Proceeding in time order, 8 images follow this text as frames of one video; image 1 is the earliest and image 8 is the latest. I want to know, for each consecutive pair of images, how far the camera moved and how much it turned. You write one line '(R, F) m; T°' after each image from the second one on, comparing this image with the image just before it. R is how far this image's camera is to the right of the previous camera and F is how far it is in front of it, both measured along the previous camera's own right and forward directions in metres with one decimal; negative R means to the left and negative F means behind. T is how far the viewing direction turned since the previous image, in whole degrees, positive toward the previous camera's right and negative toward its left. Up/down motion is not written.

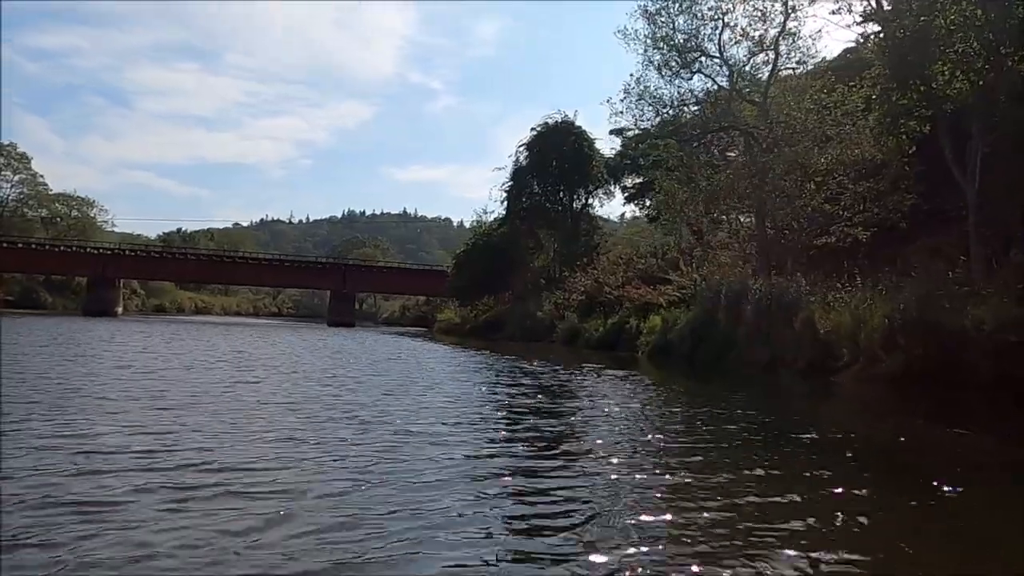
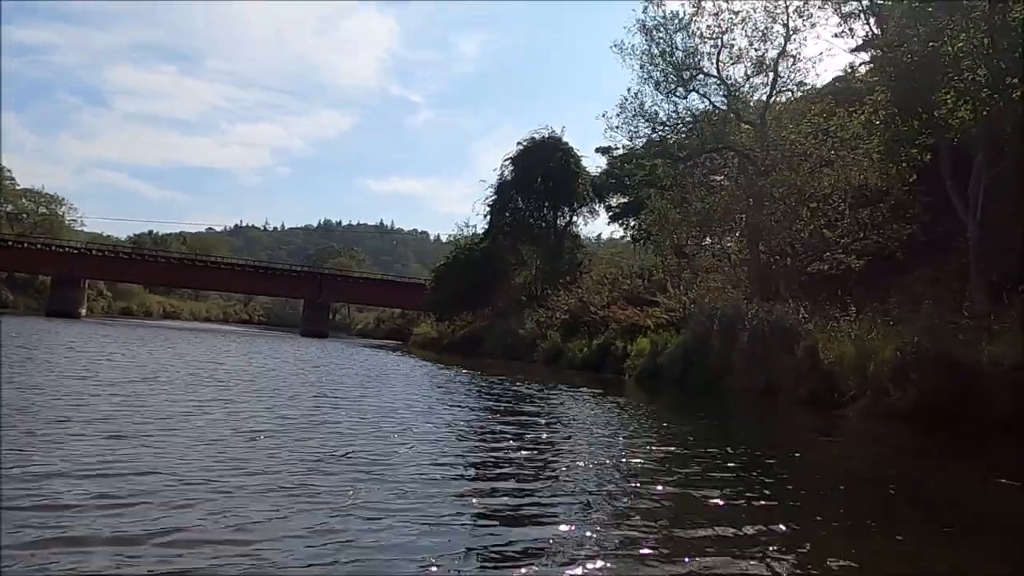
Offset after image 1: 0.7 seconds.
(-0.4, +1.0) m; +2°
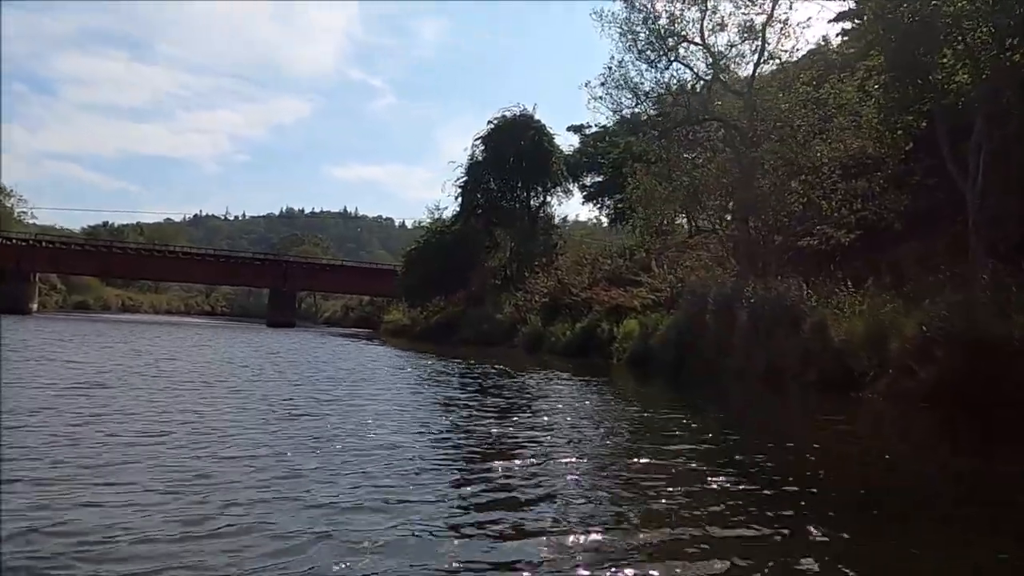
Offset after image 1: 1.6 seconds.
(-0.5, +1.4) m; +3°
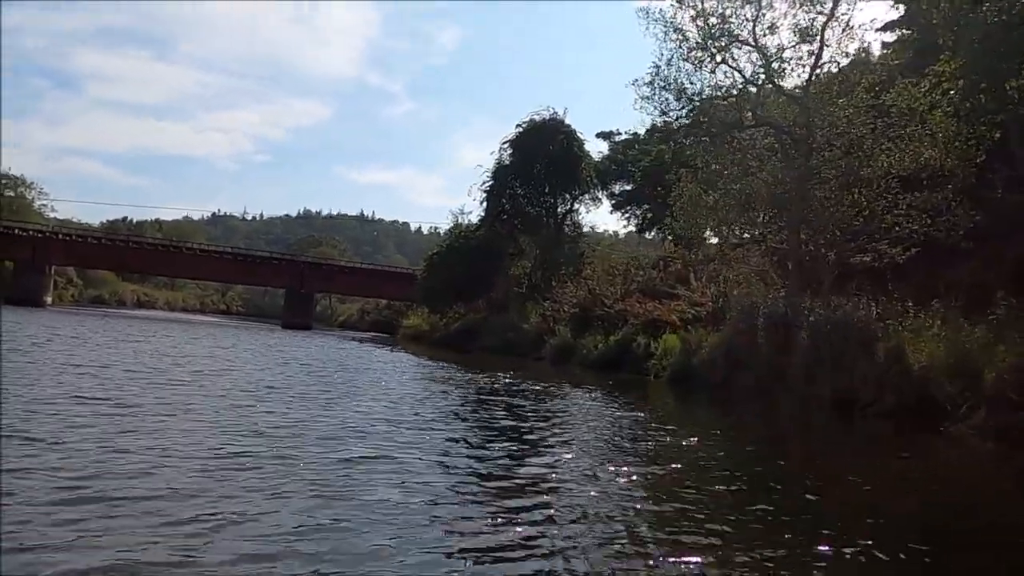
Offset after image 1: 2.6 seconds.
(-0.6, +1.5) m; -1°
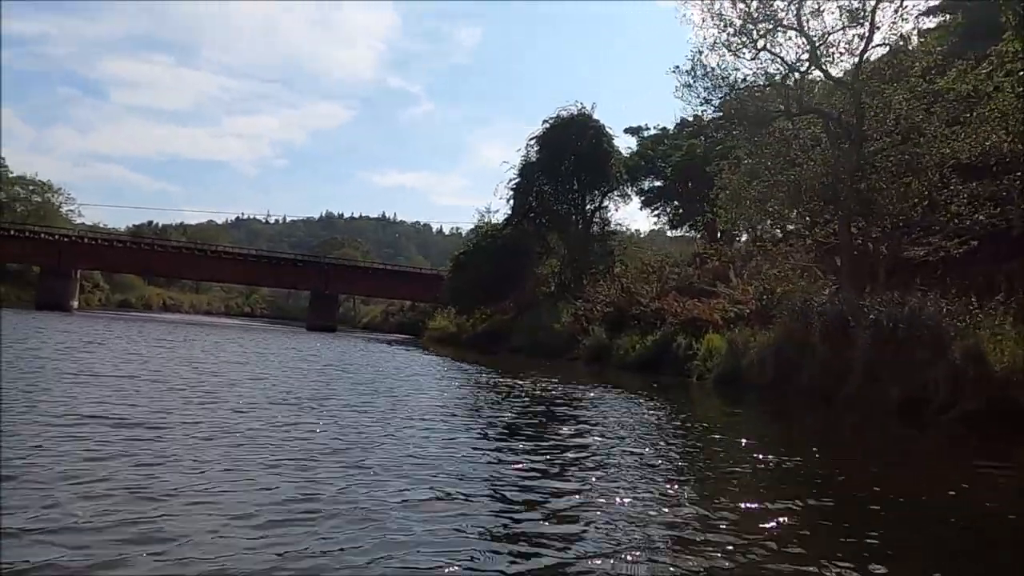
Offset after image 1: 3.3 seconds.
(-0.4, +1.0) m; -2°
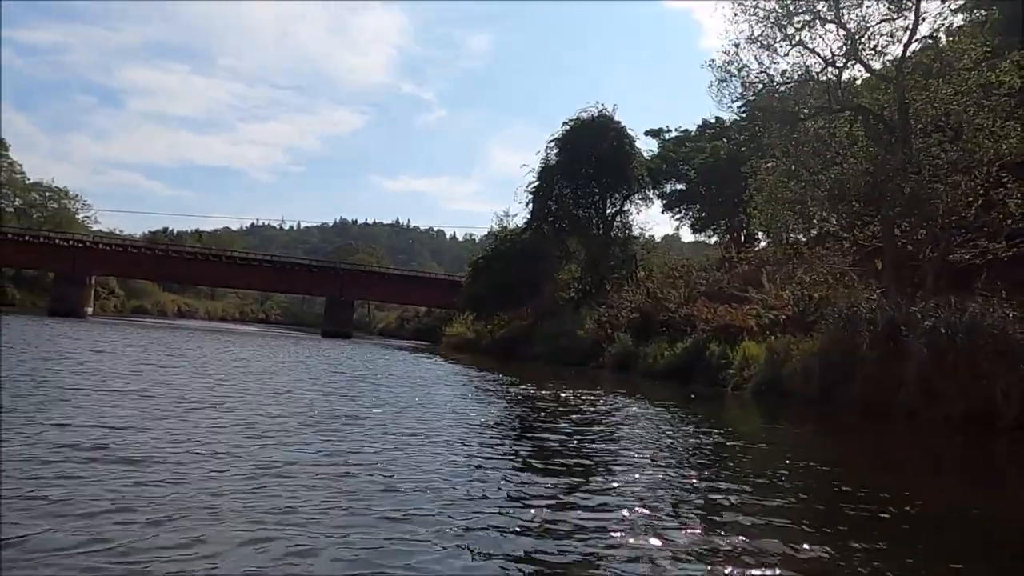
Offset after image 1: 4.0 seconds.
(-0.4, +1.0) m; -1°
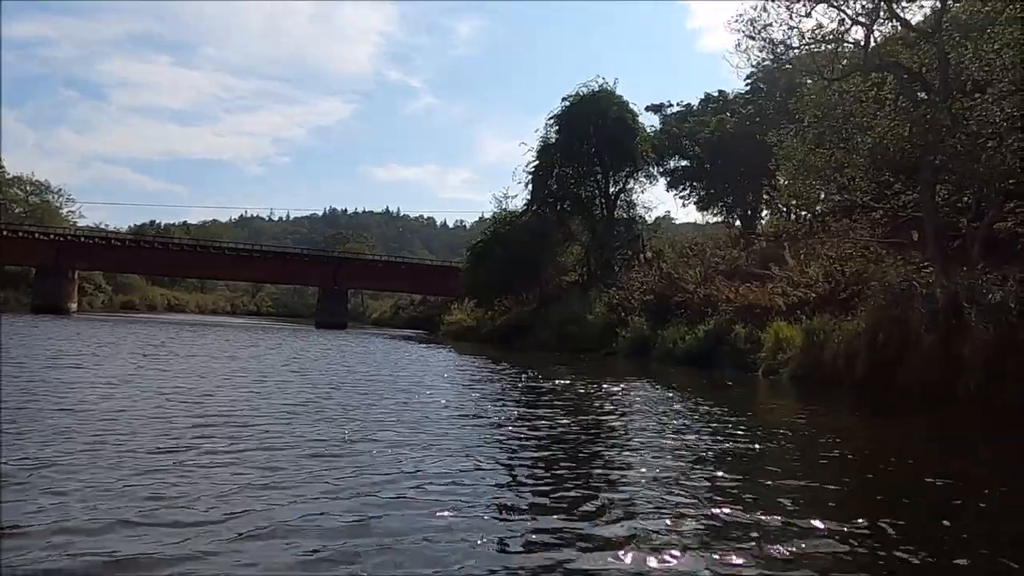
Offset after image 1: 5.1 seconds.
(-0.5, +1.7) m; +1°
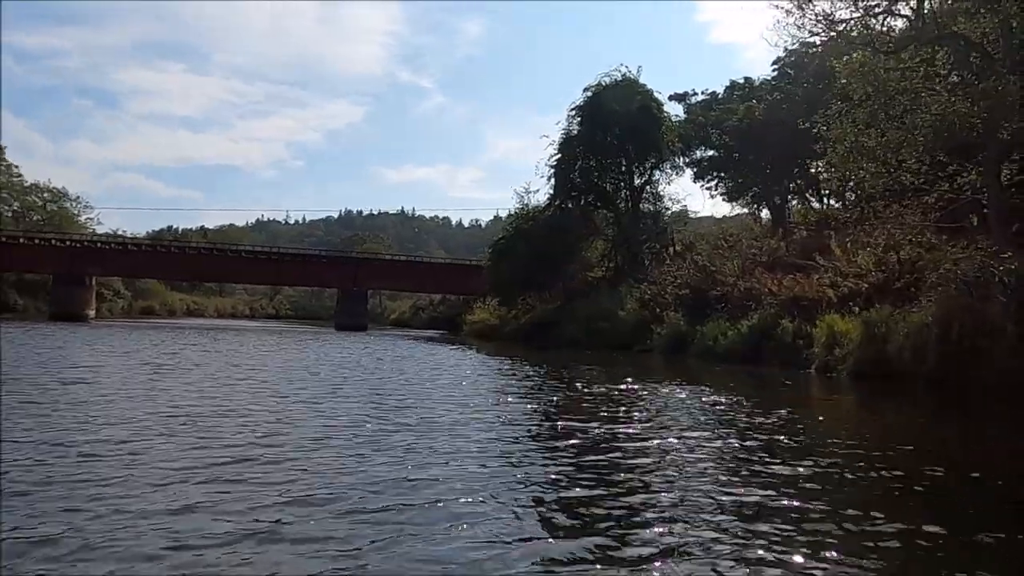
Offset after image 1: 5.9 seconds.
(-0.4, +1.2) m; -1°
